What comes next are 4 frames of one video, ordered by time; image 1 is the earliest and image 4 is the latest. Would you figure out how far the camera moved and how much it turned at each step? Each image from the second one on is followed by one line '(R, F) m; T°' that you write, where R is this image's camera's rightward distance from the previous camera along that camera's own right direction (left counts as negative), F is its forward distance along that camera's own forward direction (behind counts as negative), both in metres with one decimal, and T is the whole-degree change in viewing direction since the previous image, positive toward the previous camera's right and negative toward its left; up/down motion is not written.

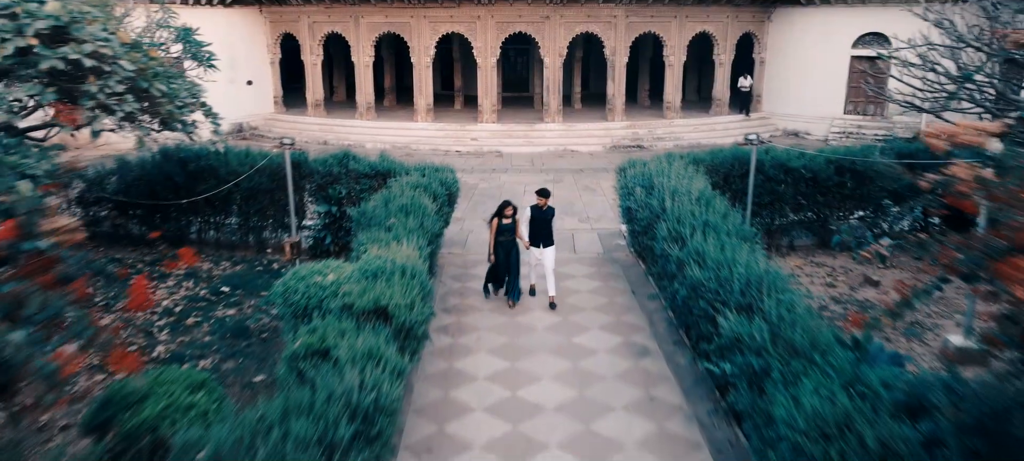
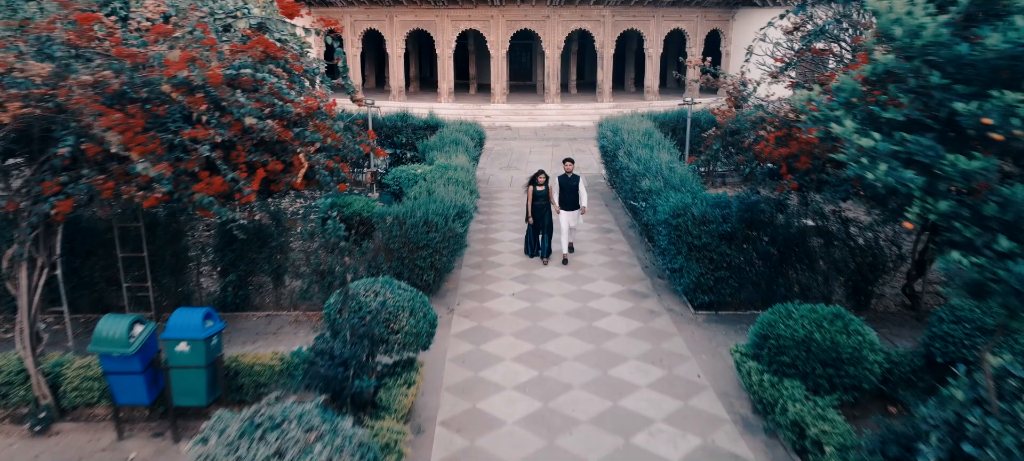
(-0.1, -3.8) m; 0°
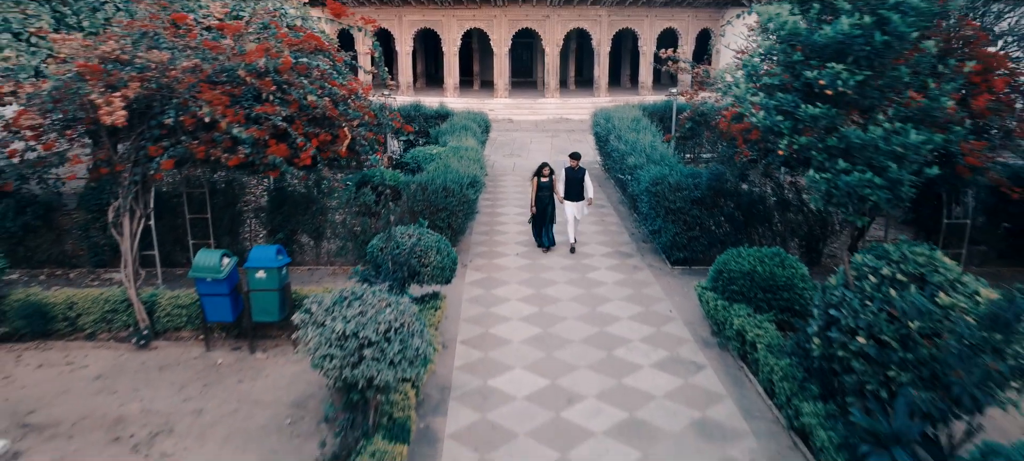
(0.0, -1.3) m; 0°
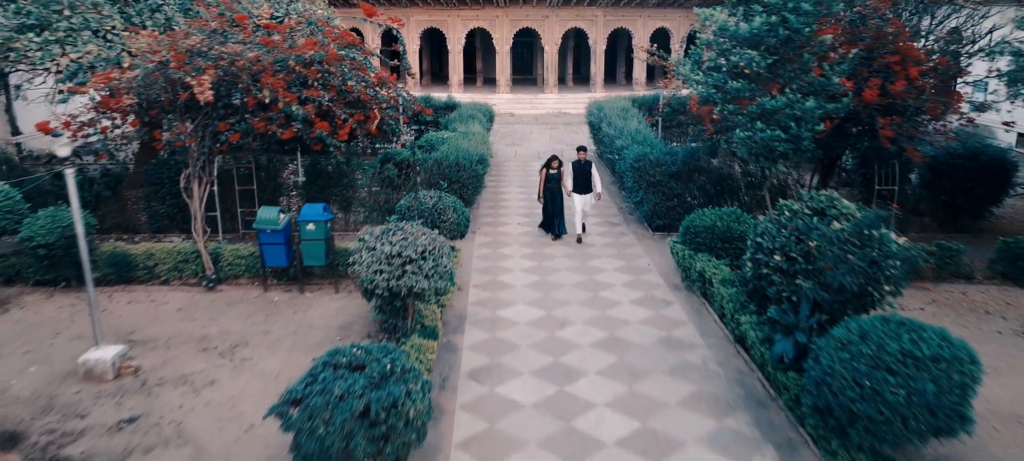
(0.0, -1.4) m; 0°
